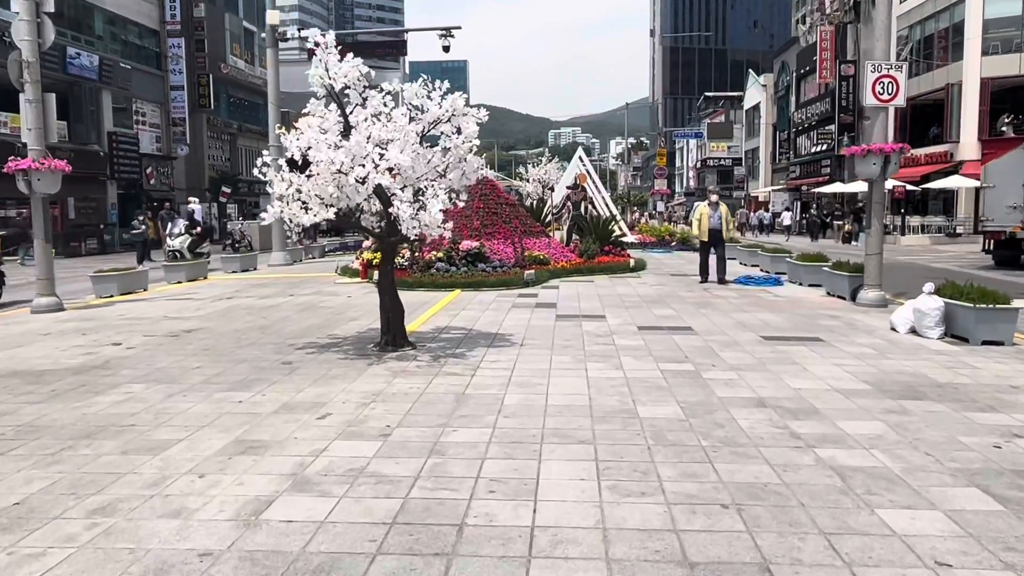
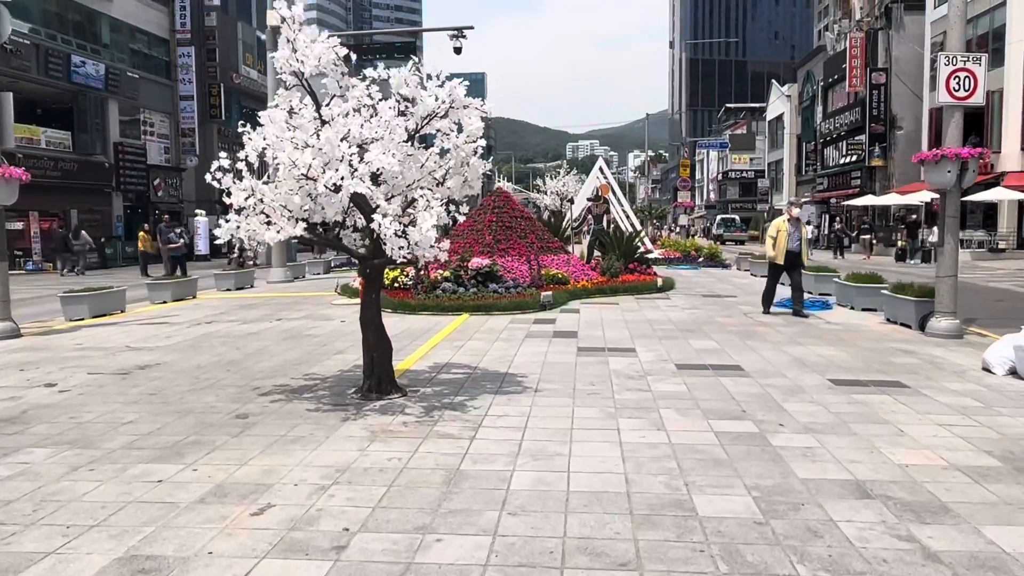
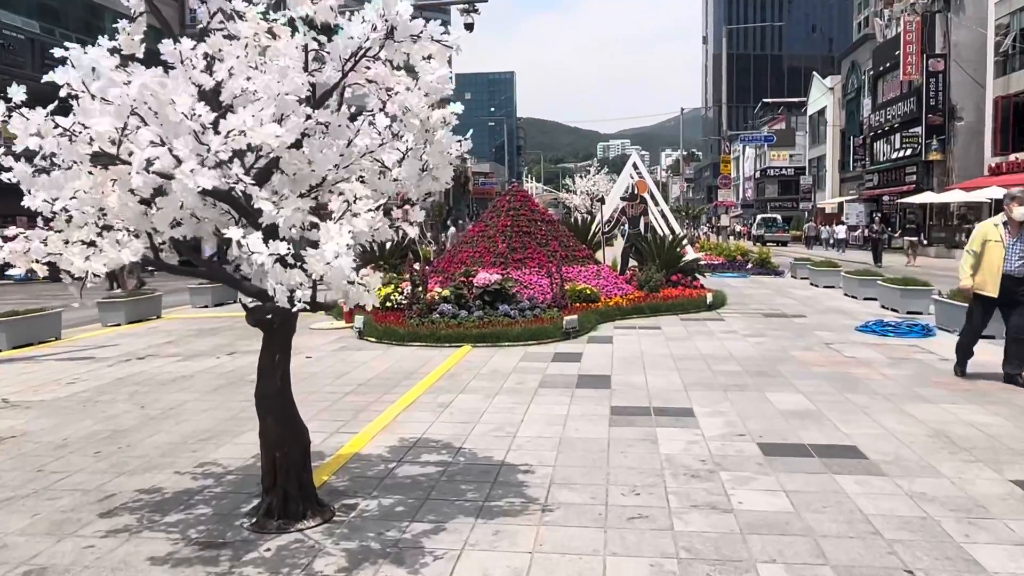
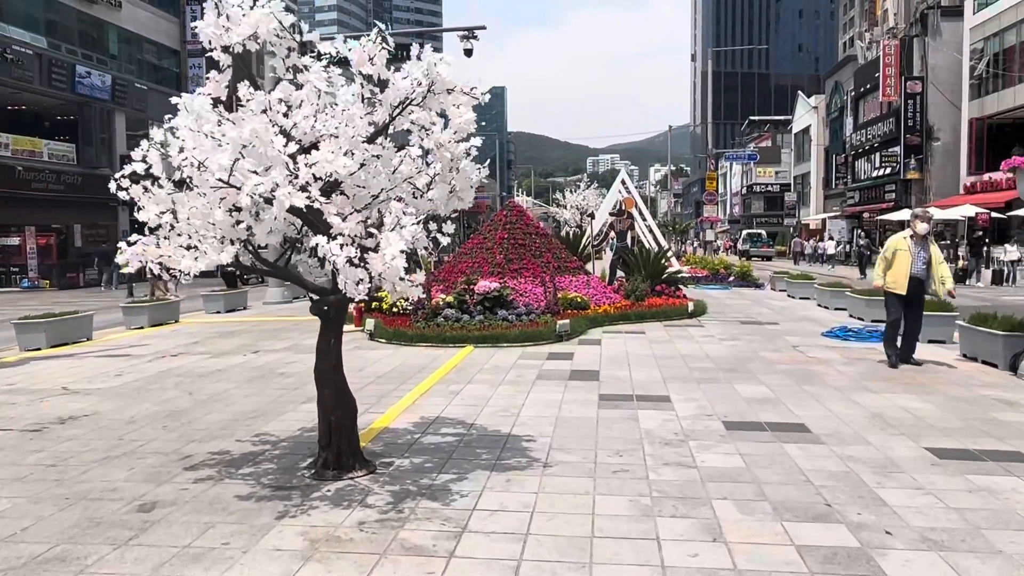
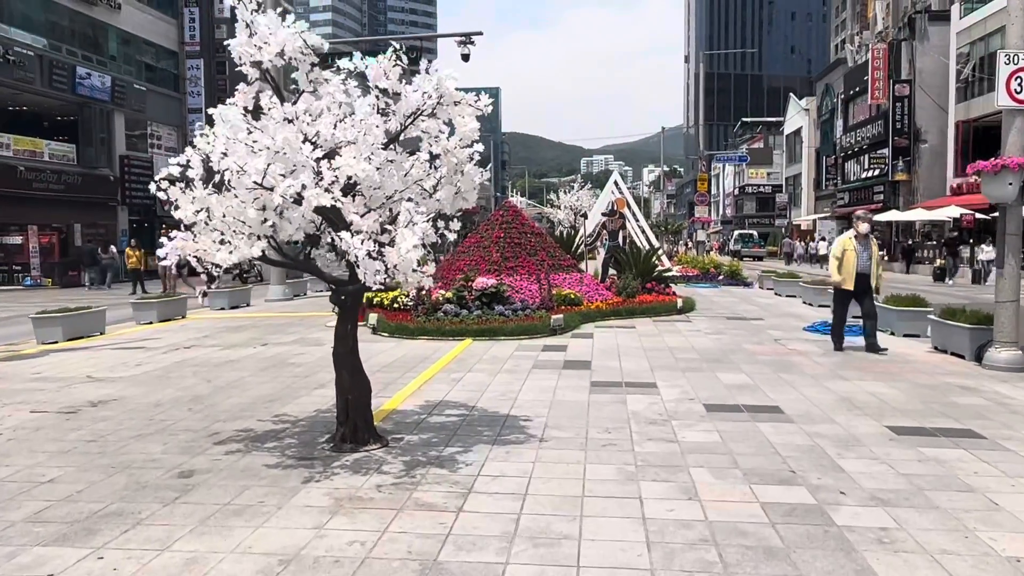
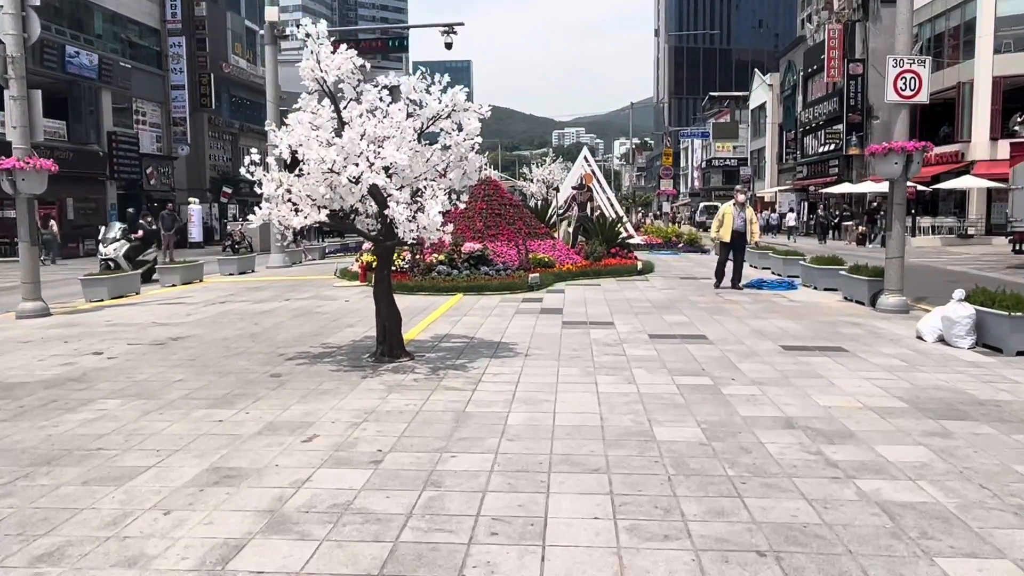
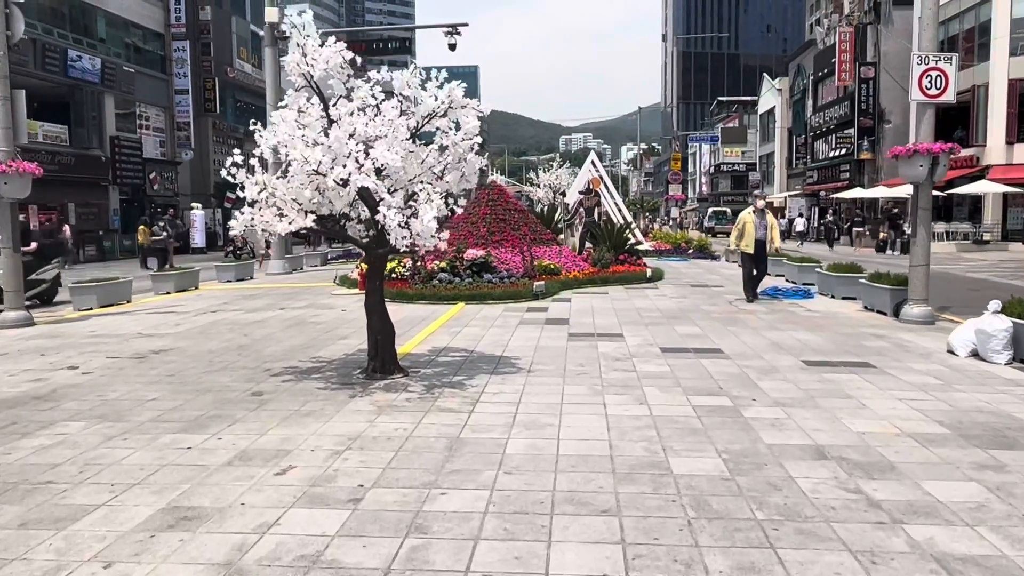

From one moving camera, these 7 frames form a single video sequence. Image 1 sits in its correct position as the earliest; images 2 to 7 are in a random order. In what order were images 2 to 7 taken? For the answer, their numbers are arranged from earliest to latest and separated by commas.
6, 7, 2, 5, 4, 3
